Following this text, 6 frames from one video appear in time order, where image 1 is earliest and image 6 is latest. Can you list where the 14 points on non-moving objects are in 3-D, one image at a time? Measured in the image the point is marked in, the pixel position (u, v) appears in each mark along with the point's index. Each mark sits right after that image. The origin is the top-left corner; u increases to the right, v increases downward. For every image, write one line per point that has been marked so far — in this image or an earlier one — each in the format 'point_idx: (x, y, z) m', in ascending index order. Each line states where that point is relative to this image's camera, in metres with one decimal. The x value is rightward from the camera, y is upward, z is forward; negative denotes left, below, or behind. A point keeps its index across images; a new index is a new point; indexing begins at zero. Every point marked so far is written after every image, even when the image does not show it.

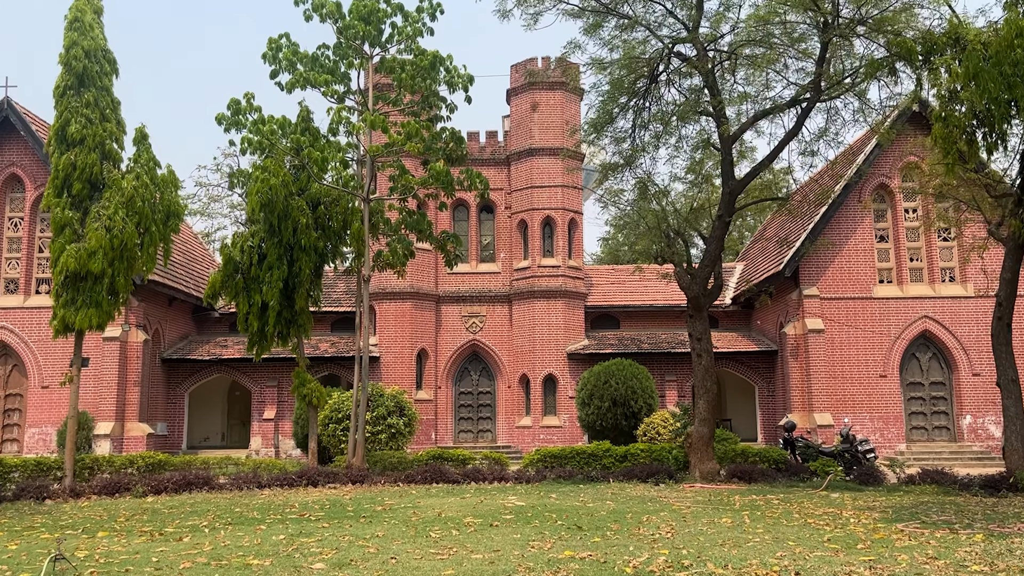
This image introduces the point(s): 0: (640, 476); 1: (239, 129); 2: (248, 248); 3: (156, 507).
0: (+2.4, -3.5, +15.8) m
1: (-5.4, +3.2, +16.9) m
2: (-5.4, +0.8, +17.1) m
3: (-5.5, -3.4, +13.1) m
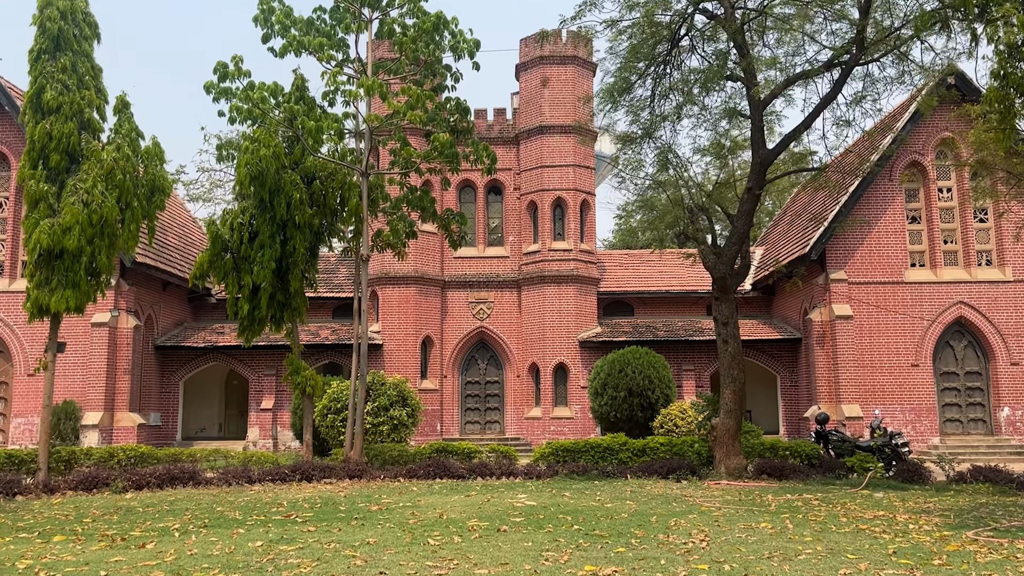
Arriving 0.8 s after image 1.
0: (+2.6, -3.2, +14.6) m
1: (-5.3, +3.5, +15.7) m
2: (-5.2, +1.2, +15.9) m
3: (-5.4, -3.1, +11.9) m
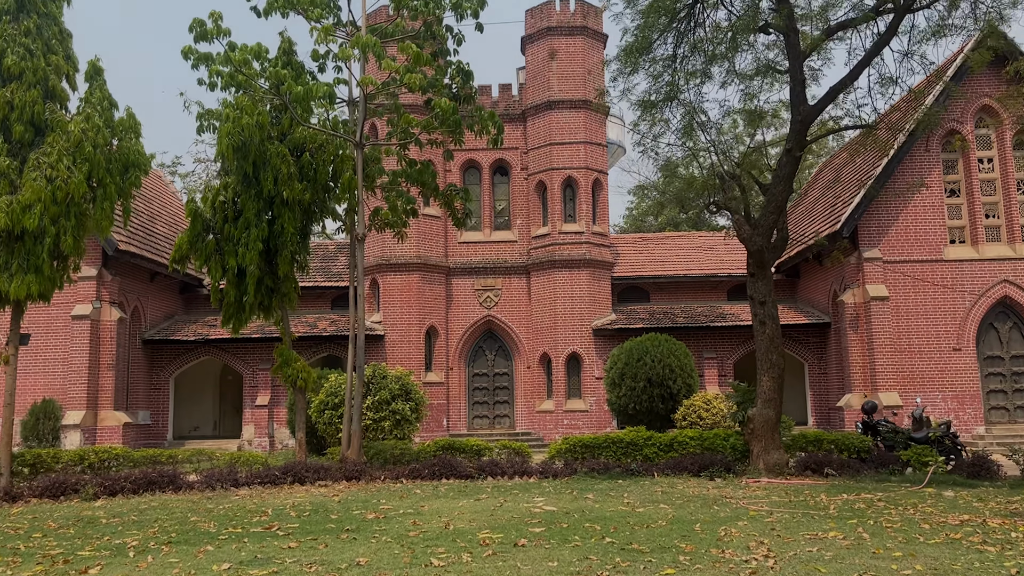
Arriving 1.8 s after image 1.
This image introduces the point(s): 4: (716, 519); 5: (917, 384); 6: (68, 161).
0: (+2.8, -2.8, +13.1) m
1: (-5.1, +3.8, +14.2) m
2: (-5.0, +1.5, +14.5) m
3: (-5.2, -2.8, +10.5) m
4: (+2.1, -2.4, +8.7) m
5: (+9.3, -2.2, +19.4) m
6: (-6.9, +2.0, +13.2) m
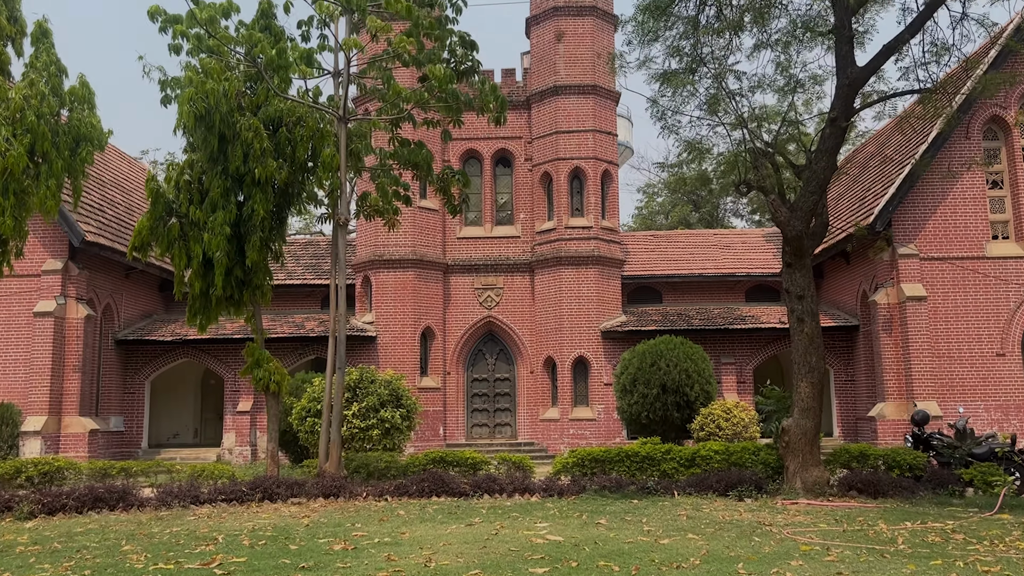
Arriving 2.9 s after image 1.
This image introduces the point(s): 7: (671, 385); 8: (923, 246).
0: (+2.8, -2.7, +11.4) m
1: (-5.1, +3.9, +12.7) m
2: (-5.0, +1.6, +12.9) m
3: (-5.2, -2.6, +8.9) m
4: (+2.1, -2.2, +7.0) m
5: (+9.3, -2.2, +17.7) m
6: (-6.9, +2.1, +11.6) m
7: (+3.3, -2.0, +17.6) m
8: (+8.9, +0.9, +18.3) m
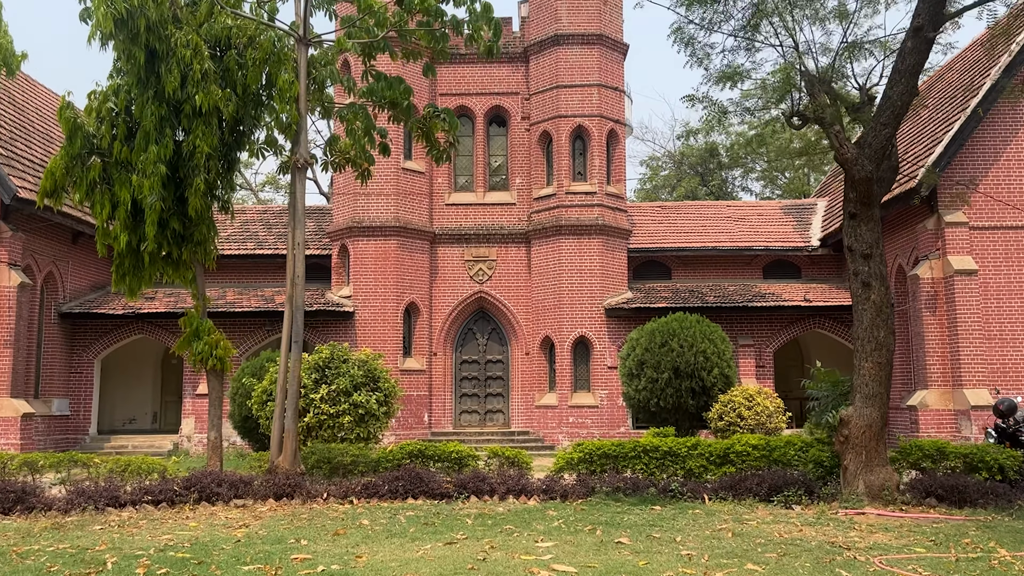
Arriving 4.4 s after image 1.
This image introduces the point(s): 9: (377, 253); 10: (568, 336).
0: (+2.7, -2.2, +9.2) m
1: (-5.1, +4.5, +10.3) m
2: (-5.0, +2.2, +10.5) m
3: (-5.2, -2.1, +6.6) m
4: (+2.0, -1.8, +4.8) m
5: (+9.2, -1.7, +15.6) m
6: (-6.9, +2.7, +9.2) m
7: (+3.2, -1.4, +15.4) m
8: (+8.8, +1.4, +16.1) m
9: (-3.0, +0.8, +18.6) m
10: (+1.2, -1.0, +18.4) m
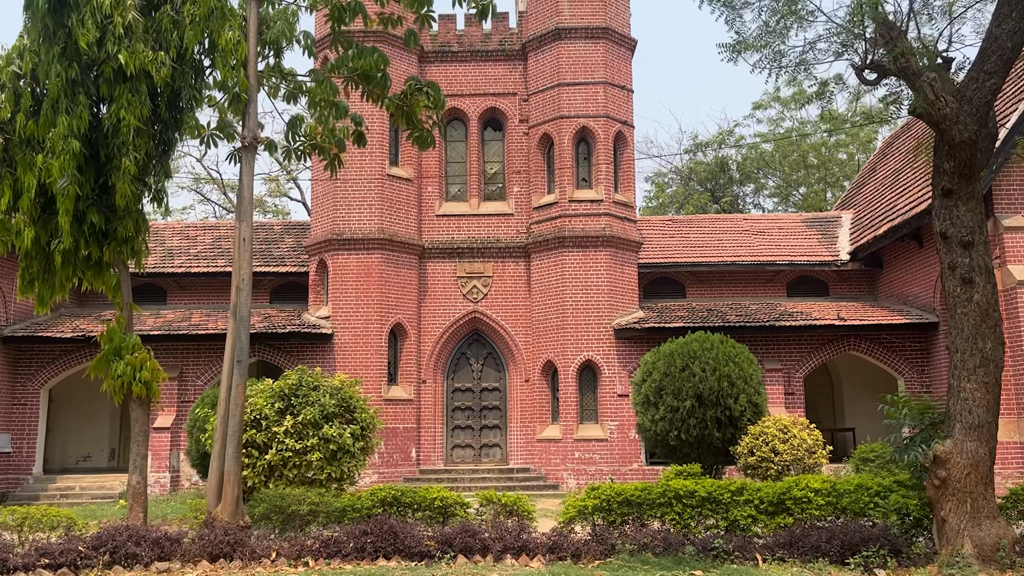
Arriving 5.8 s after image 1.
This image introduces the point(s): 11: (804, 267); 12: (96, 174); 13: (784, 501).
0: (+2.7, -2.2, +7.1) m
1: (-5.1, +4.4, +8.4) m
2: (-5.1, +2.1, +8.6) m
3: (-5.2, -2.1, +4.5) m
4: (+2.0, -1.6, +2.7) m
5: (+9.2, -1.9, +13.5) m
6: (-7.0, +2.7, +7.3) m
7: (+3.1, -1.7, +13.3) m
8: (+8.7, +1.2, +14.1) m
9: (-3.0, +0.4, +16.5) m
10: (+1.2, -1.4, +16.3) m
11: (+6.4, +0.5, +18.7) m
12: (-4.3, +1.1, +8.8) m
13: (+2.6, -2.0, +8.2) m
